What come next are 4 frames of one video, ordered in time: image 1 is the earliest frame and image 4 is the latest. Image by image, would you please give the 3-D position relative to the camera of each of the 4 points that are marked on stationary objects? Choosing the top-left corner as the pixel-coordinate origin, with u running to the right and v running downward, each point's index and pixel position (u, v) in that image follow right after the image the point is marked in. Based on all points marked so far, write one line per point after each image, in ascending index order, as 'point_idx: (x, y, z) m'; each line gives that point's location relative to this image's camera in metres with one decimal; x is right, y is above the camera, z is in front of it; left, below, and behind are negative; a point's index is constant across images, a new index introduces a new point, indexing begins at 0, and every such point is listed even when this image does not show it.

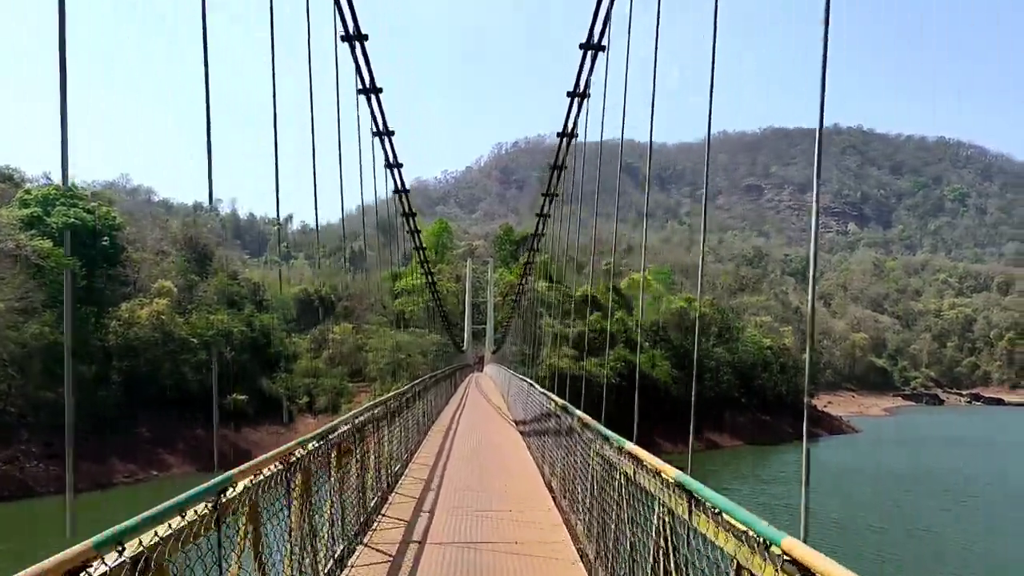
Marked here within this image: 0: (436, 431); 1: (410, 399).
0: (-1.3, -2.2, +14.1) m
1: (-1.4, -1.5, +12.1) m
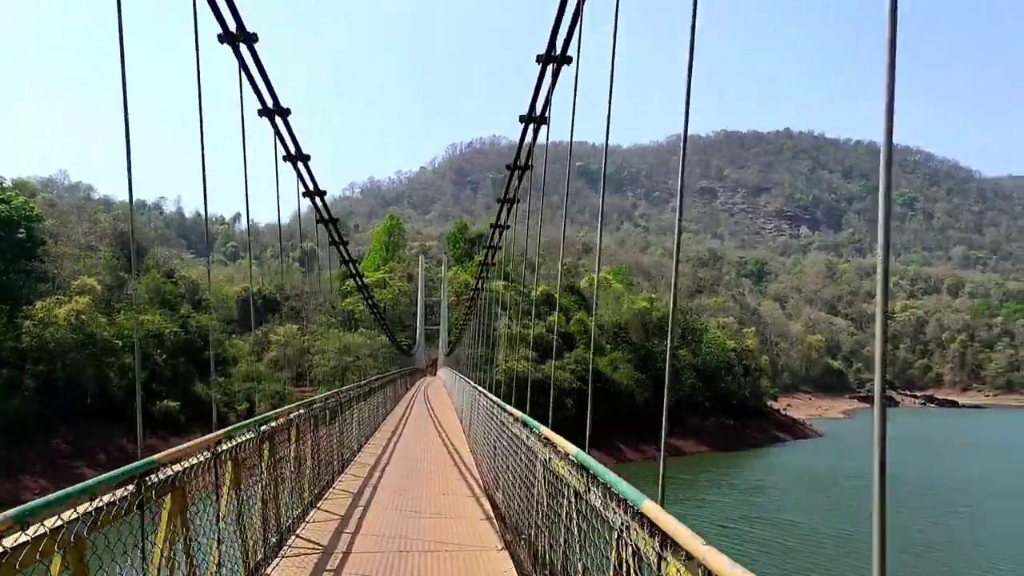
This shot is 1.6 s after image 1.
0: (-2.0, -2.2, +13.2) m
1: (-2.0, -1.4, +11.1) m
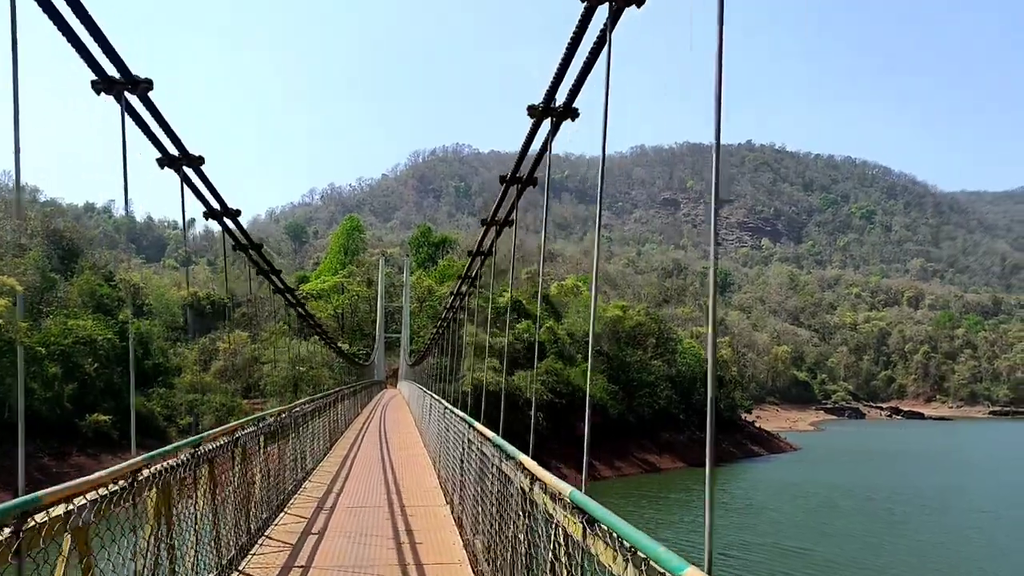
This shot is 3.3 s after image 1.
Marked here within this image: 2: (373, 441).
0: (-2.5, -2.3, +12.1) m
1: (-2.4, -1.4, +10.0) m
2: (-2.0, -2.2, +12.3) m
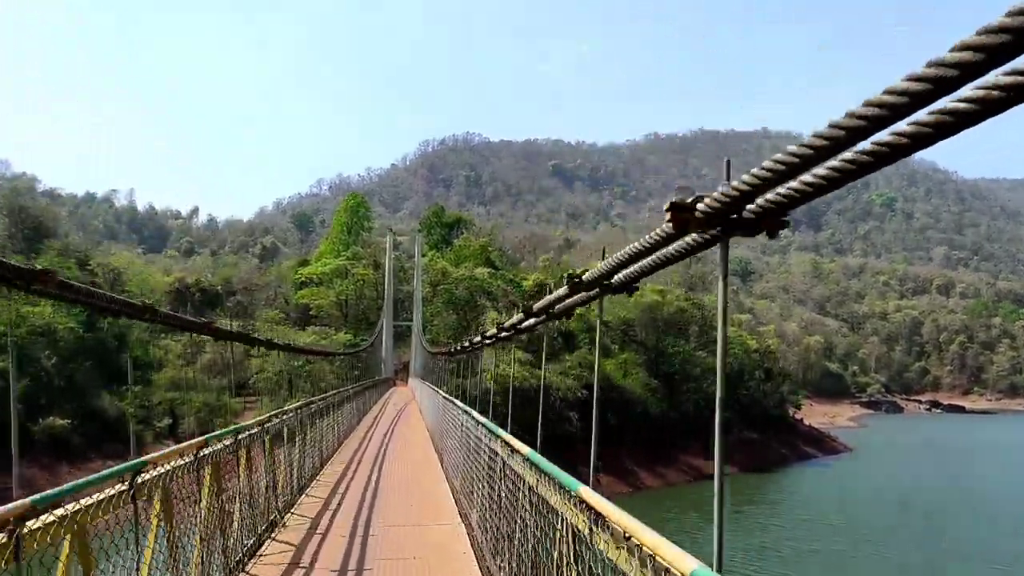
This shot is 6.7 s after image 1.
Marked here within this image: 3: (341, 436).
0: (-2.1, -2.0, +10.2) m
1: (-2.0, -1.2, +8.2) m
2: (-1.6, -2.0, +10.4) m
3: (-2.3, -1.9, +10.8) m
